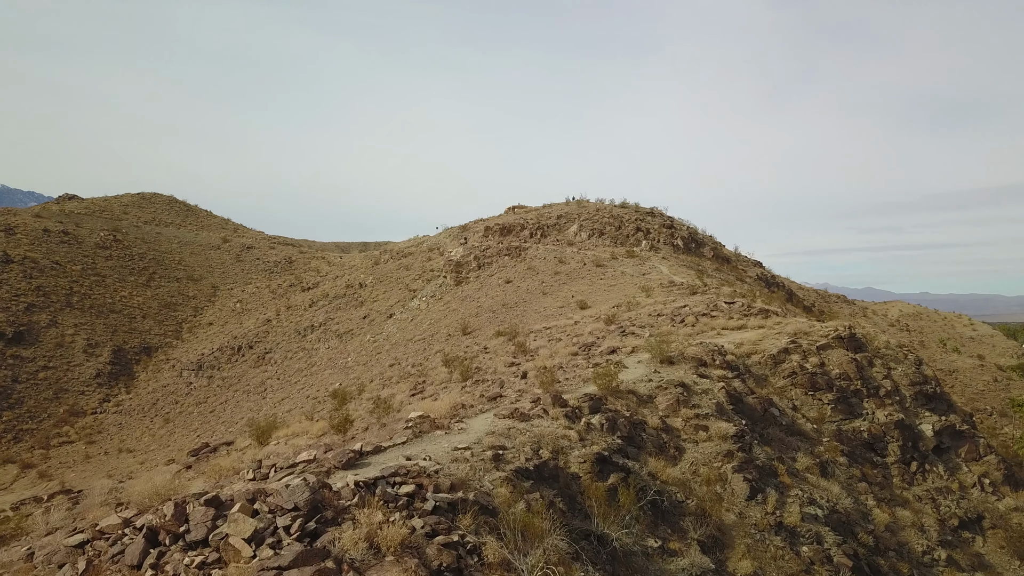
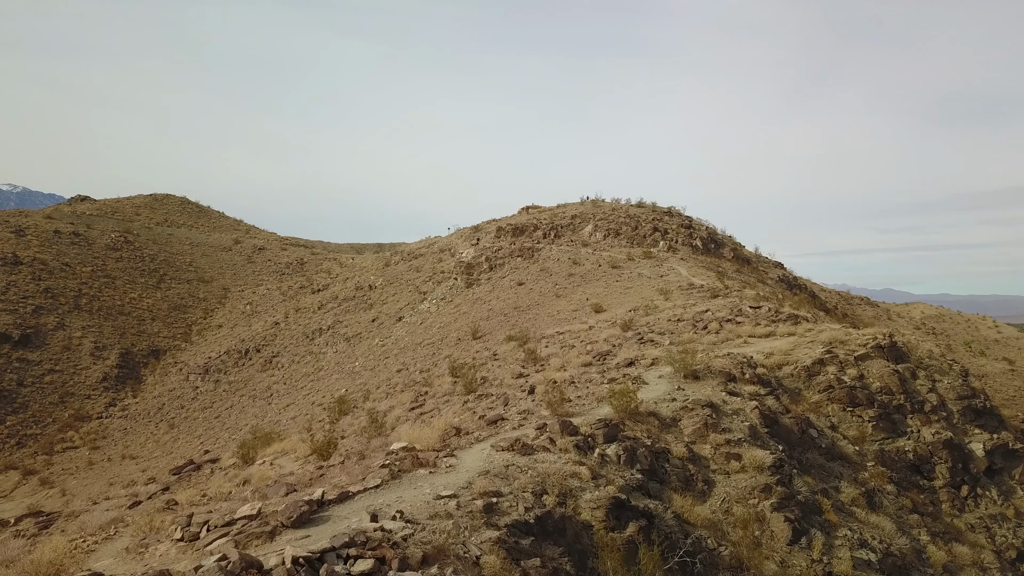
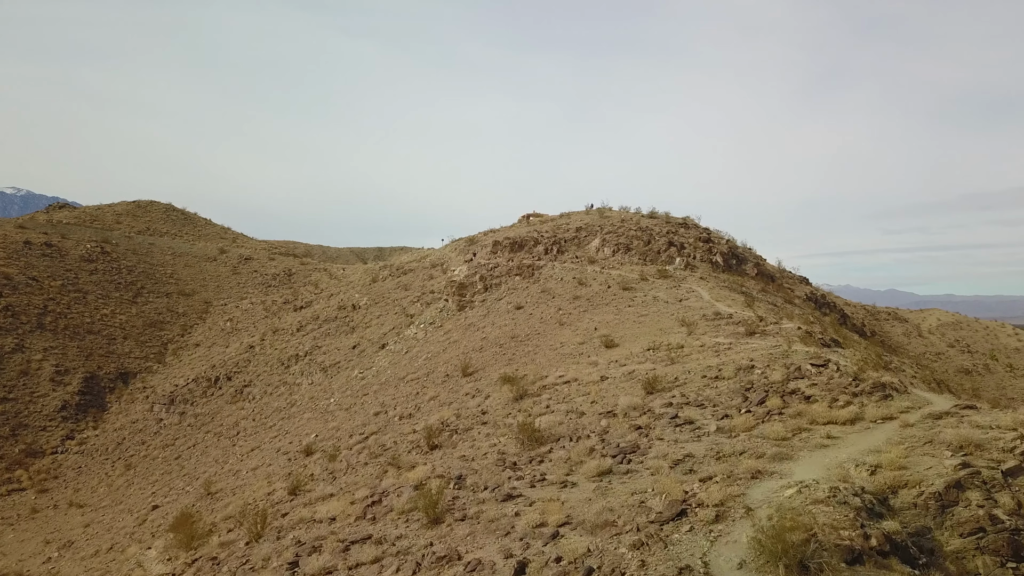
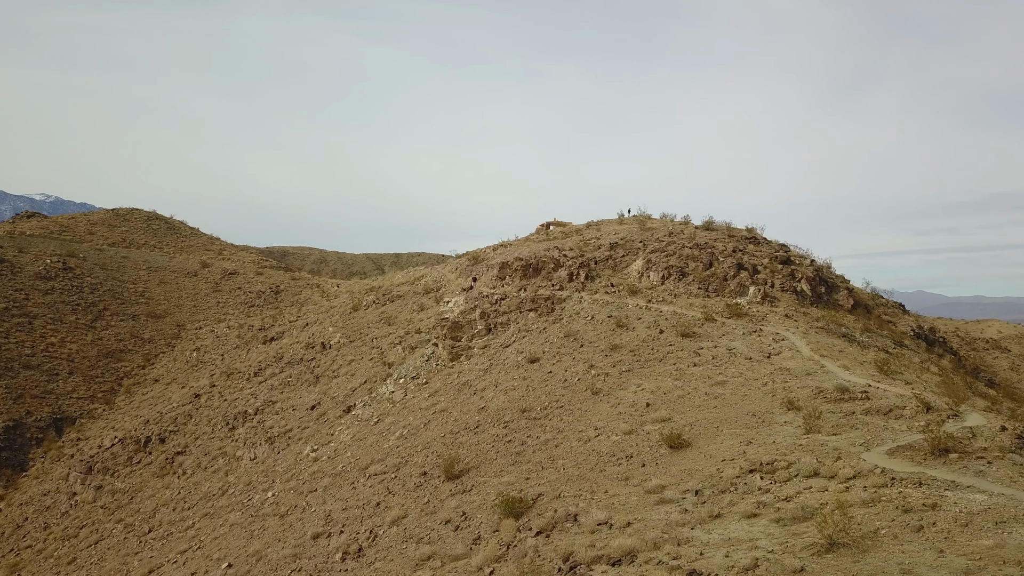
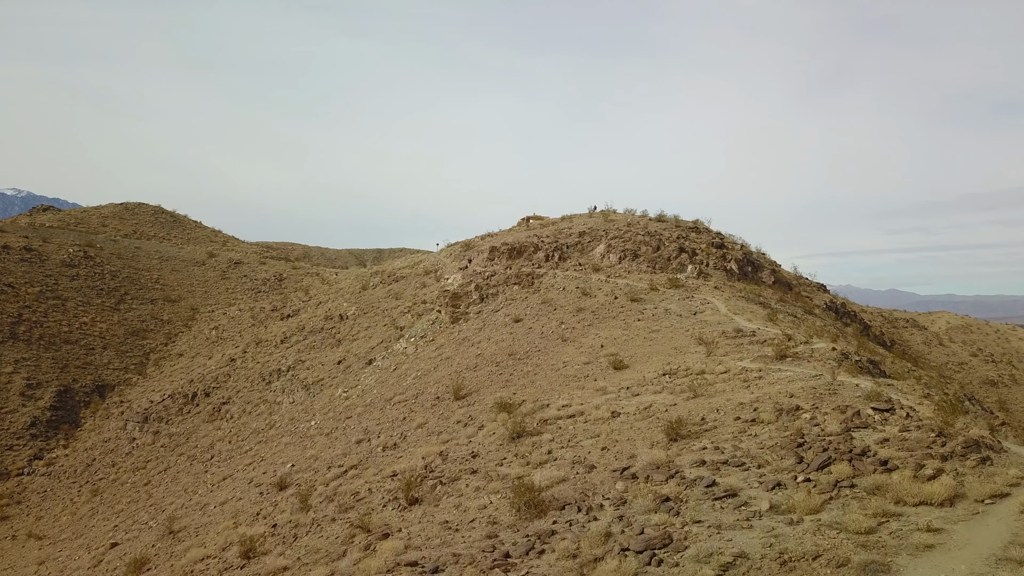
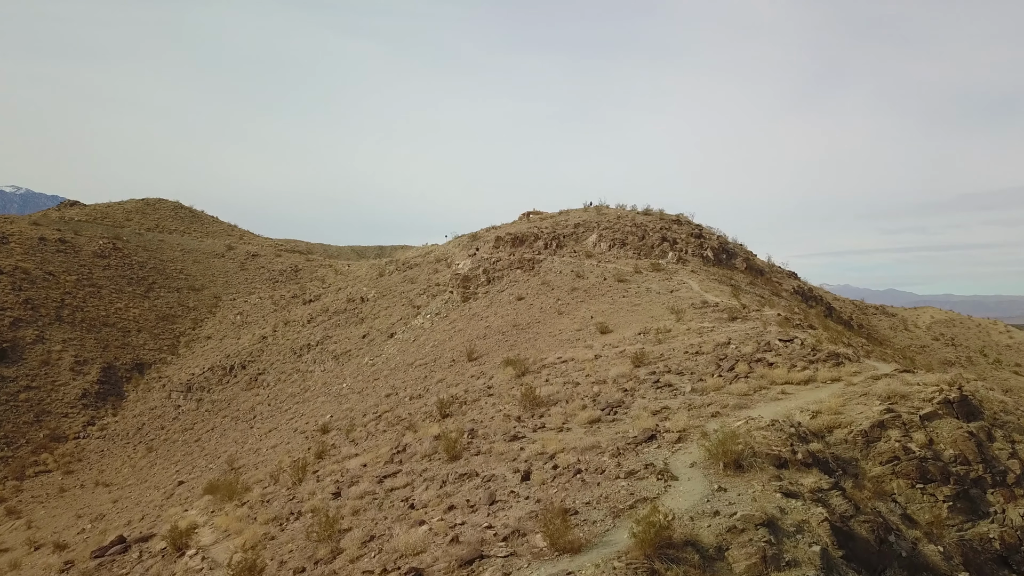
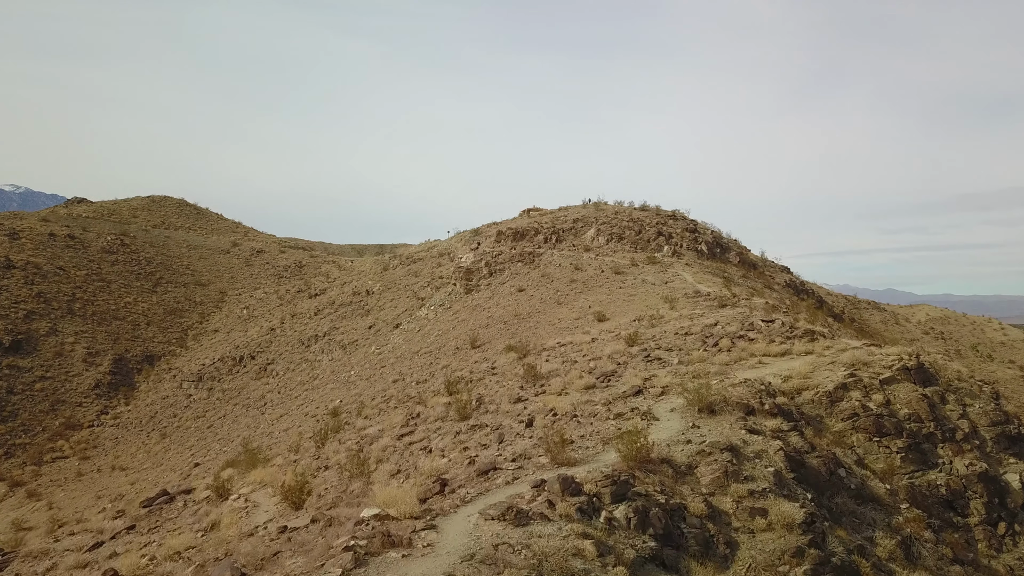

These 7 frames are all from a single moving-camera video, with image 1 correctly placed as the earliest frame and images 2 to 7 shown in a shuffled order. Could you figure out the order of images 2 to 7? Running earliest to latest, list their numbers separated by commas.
2, 7, 6, 3, 5, 4
